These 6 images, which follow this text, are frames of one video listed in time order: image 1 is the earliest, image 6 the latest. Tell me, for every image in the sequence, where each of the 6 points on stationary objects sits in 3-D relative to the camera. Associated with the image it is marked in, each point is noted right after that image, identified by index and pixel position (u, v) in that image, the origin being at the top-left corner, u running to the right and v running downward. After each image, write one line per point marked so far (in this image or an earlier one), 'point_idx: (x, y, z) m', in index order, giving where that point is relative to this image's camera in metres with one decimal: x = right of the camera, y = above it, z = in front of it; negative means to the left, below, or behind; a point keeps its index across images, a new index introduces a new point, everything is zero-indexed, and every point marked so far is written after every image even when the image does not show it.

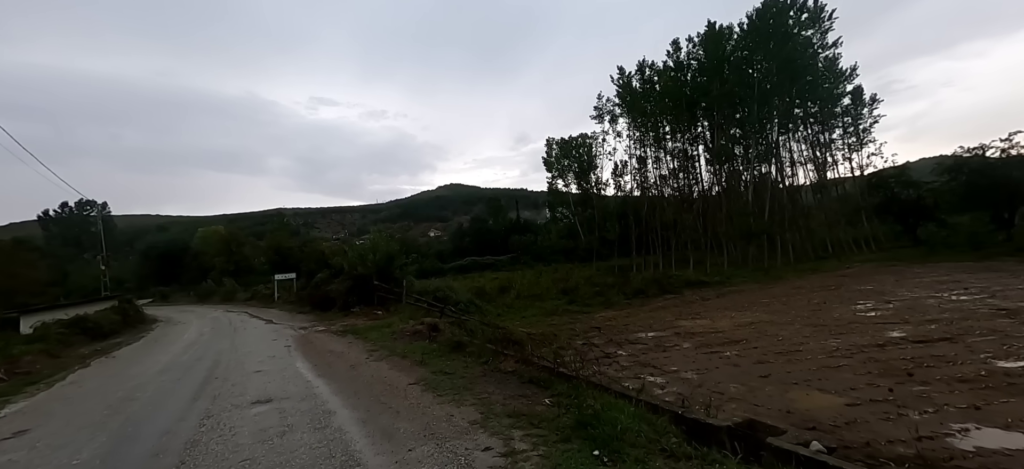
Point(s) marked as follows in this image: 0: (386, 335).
0: (-3.0, -2.4, +10.1) m
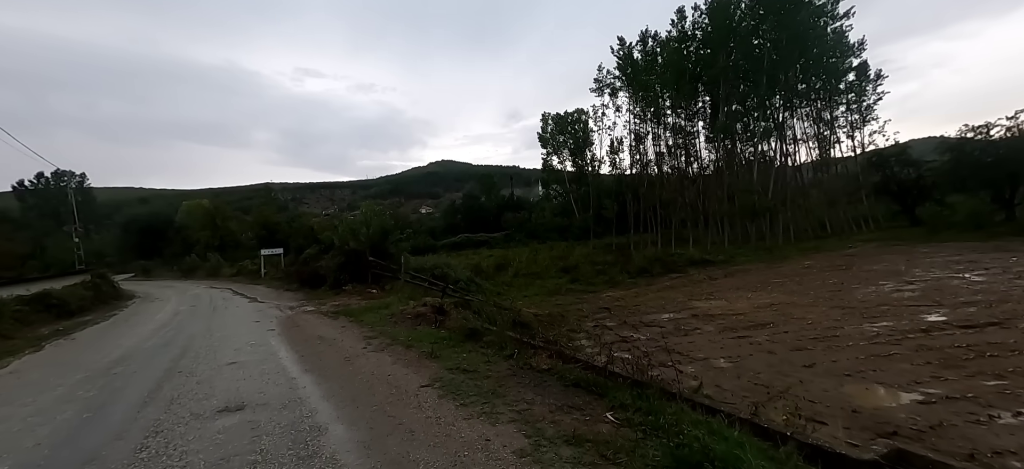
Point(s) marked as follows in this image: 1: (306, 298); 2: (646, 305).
0: (-2.7, -1.8, +8.9) m
1: (-7.9, -2.5, +16.8) m
2: (+5.2, -2.8, +16.9) m
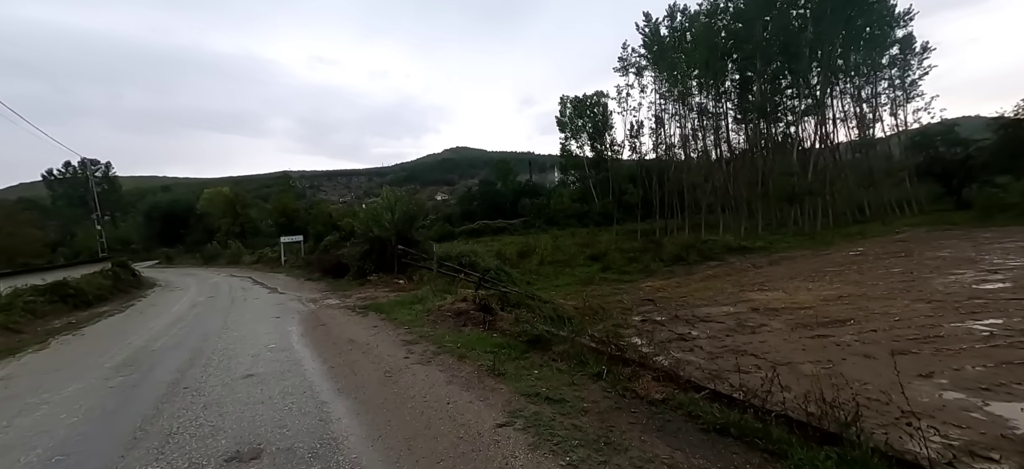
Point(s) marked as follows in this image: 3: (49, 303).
0: (-1.7, -1.5, +7.7) m
1: (-6.7, -2.0, +15.8) m
2: (+6.5, -2.2, +15.5) m
3: (-15.3, -2.3, +14.3) m
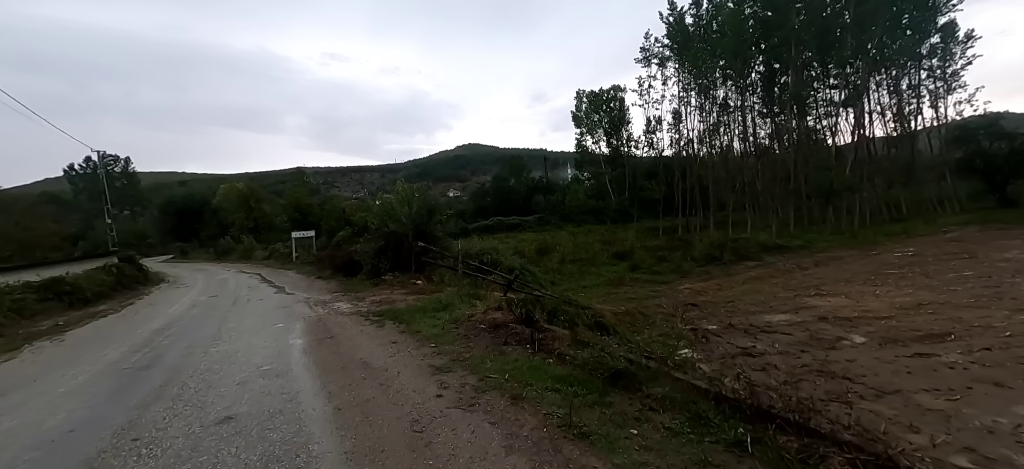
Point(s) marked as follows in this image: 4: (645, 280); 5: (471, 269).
0: (-1.0, -1.4, +6.3) m
1: (-5.8, -1.8, +14.6) m
2: (+7.4, -2.2, +13.9) m
3: (-14.4, -2.1, +13.3) m
4: (+5.8, -2.0, +18.7) m
5: (-1.4, -1.0, +13.1) m
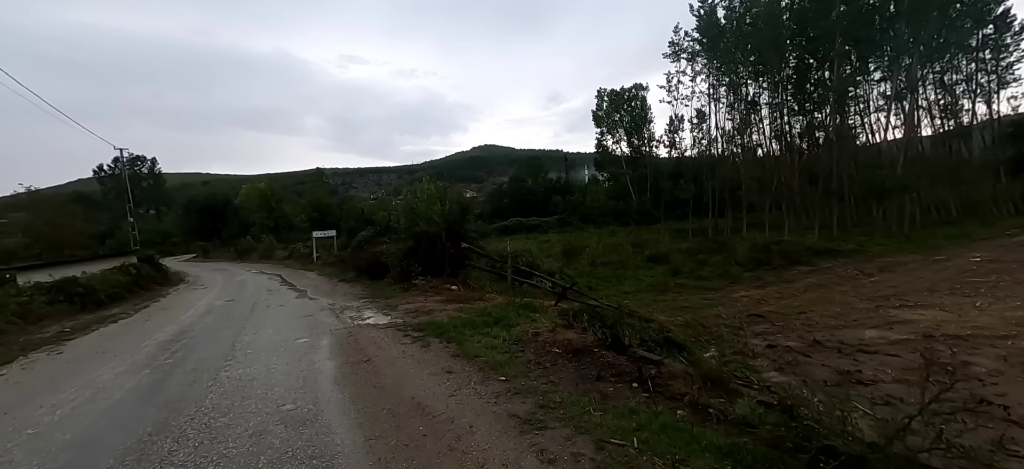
0: (0.0, -1.4, +5.0) m
1: (-4.5, -1.8, +13.4) m
2: (+8.6, -2.2, +12.3) m
3: (-13.2, -2.0, +12.4) m
4: (+7.2, -2.1, +17.2) m
5: (-0.2, -1.0, +11.8) m
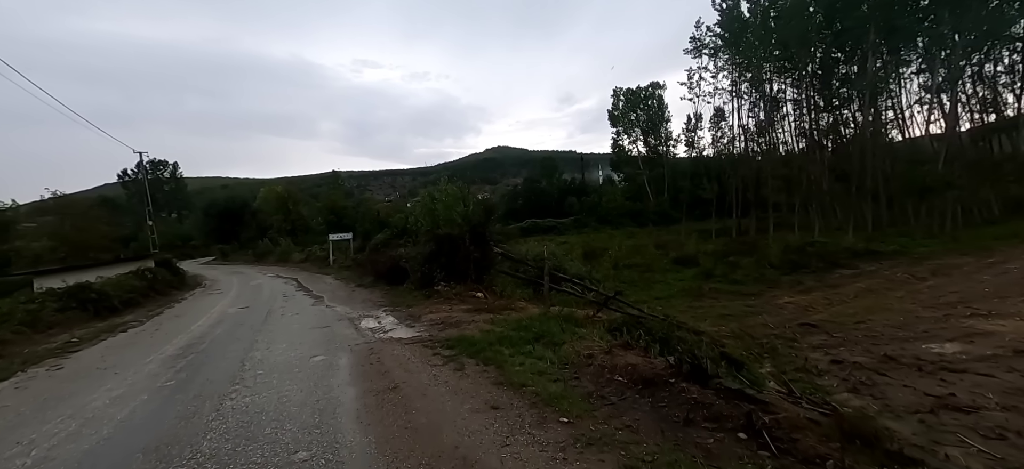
0: (+0.5, -1.5, +4.2) m
1: (-3.7, -1.9, +12.7) m
2: (+9.4, -2.3, +11.1) m
3: (-12.5, -2.1, +12.0) m
4: (+8.1, -2.1, +16.1) m
5: (+0.6, -1.1, +11.0) m
